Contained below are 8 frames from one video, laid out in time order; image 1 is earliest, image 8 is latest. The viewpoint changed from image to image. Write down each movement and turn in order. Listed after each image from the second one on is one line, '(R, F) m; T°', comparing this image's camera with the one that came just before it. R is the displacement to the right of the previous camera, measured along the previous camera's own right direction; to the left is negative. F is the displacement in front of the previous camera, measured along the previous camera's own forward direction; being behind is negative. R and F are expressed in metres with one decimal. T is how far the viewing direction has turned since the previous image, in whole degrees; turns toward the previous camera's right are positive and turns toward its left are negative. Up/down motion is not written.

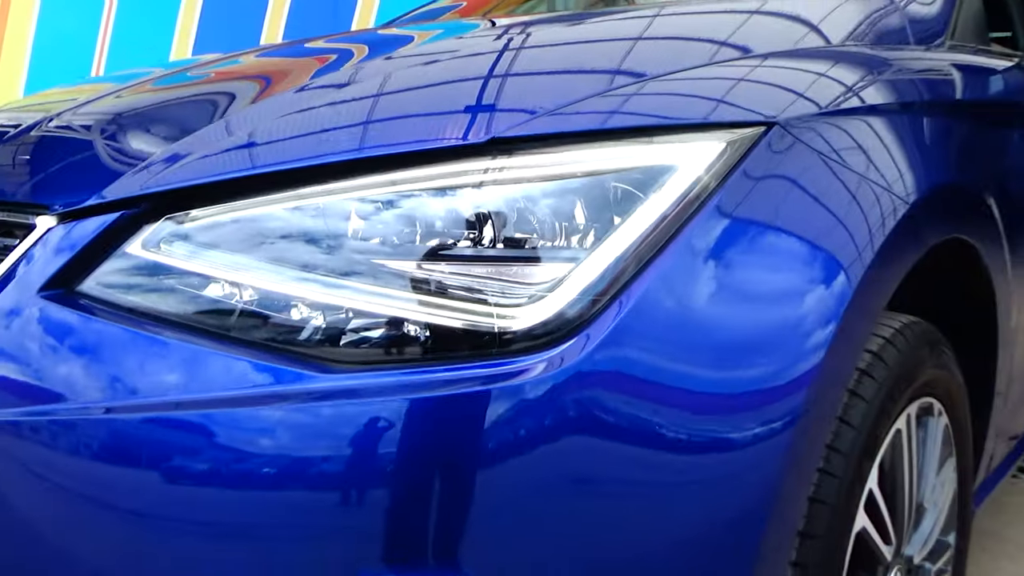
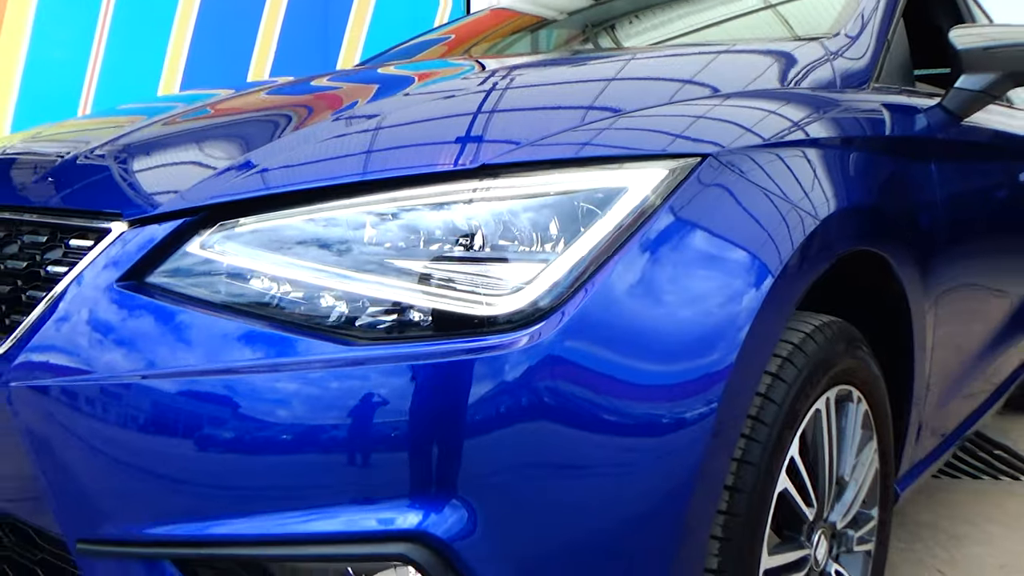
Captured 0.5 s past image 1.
(0.0, -0.2) m; +1°
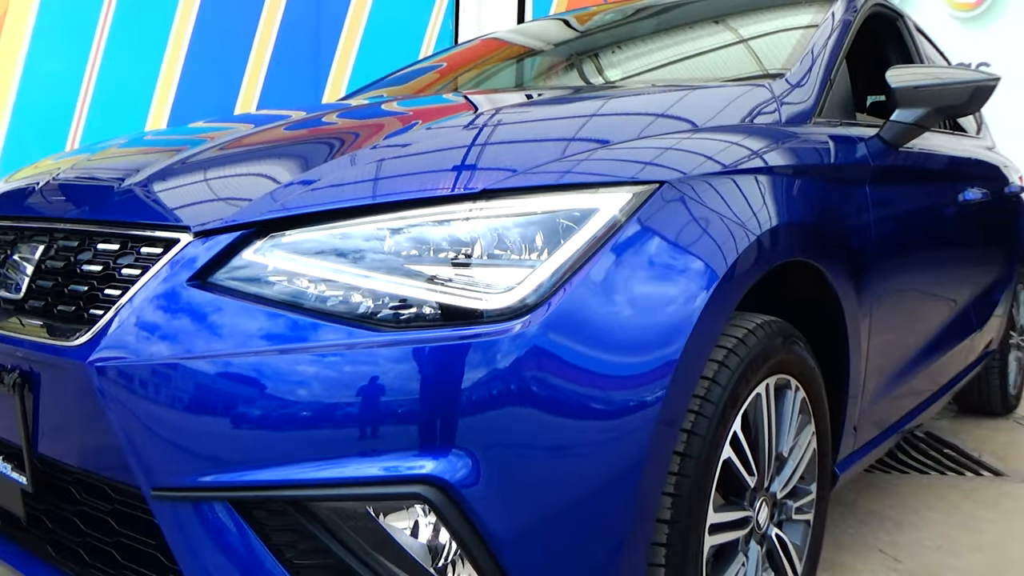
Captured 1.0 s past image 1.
(0.0, -0.2) m; +1°
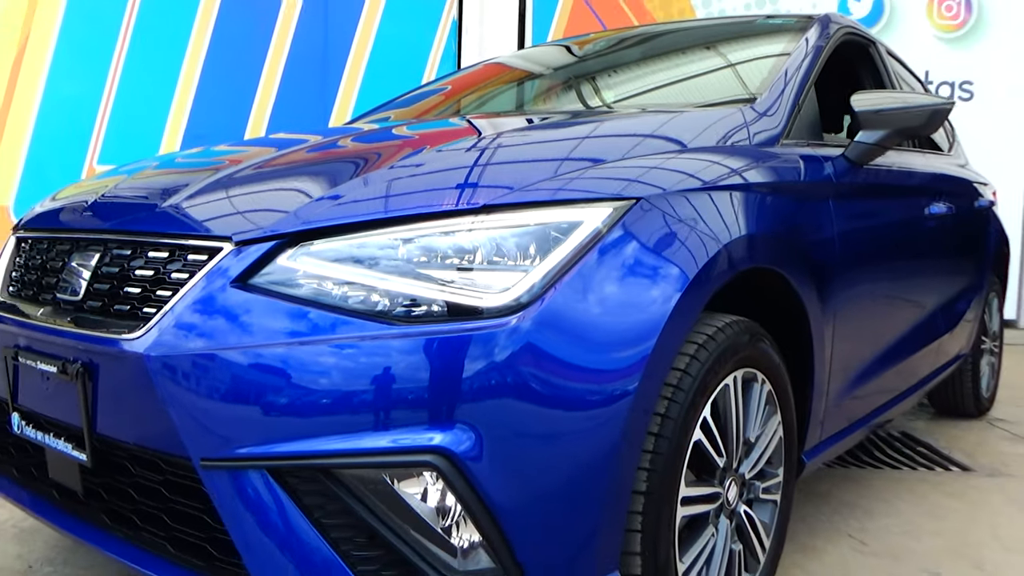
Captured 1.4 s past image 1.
(0.0, -0.2) m; 0°
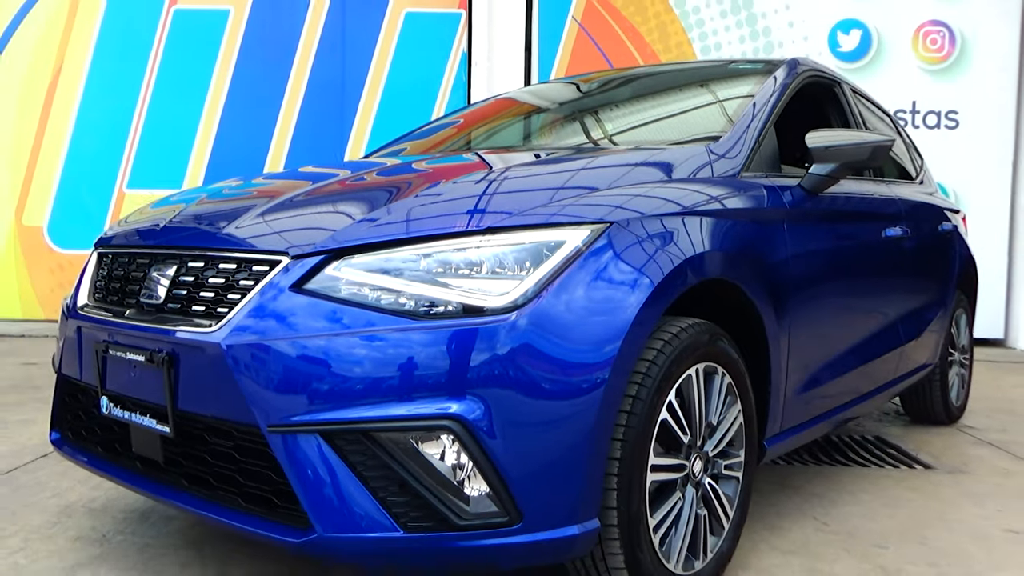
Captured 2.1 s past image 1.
(0.0, -0.3) m; -1°
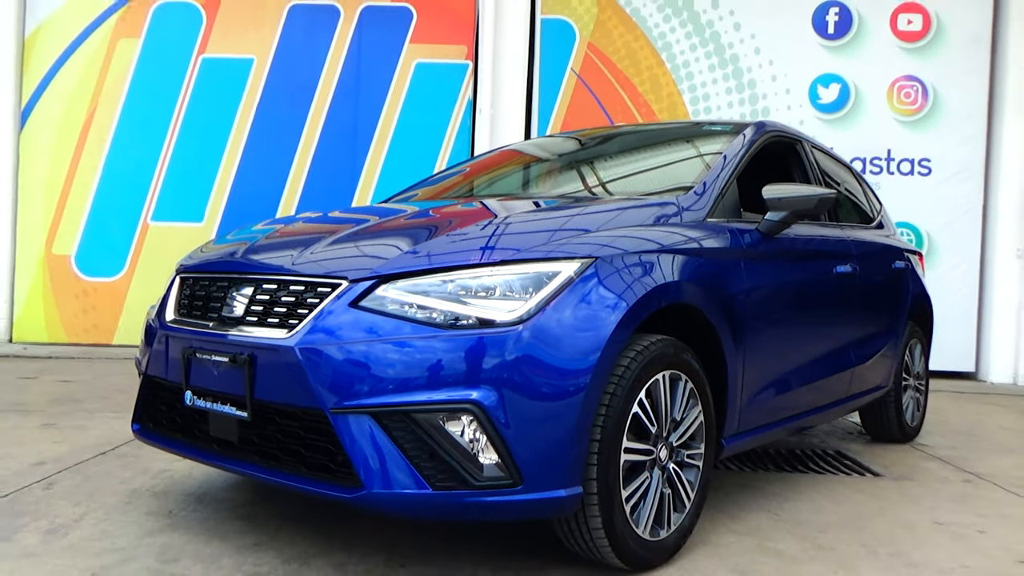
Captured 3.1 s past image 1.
(0.0, -0.5) m; 0°
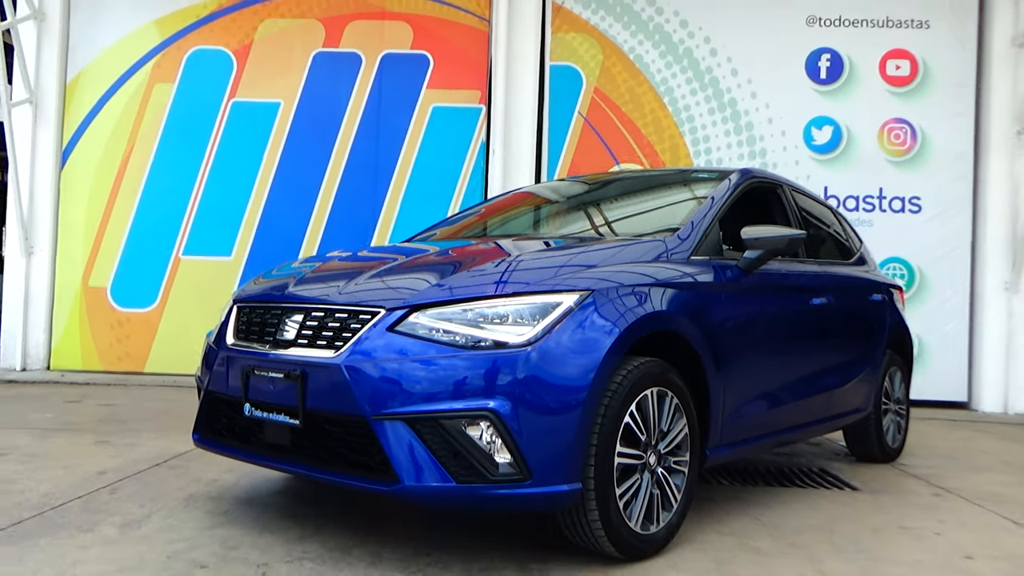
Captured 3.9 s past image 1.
(0.0, -0.4) m; -1°
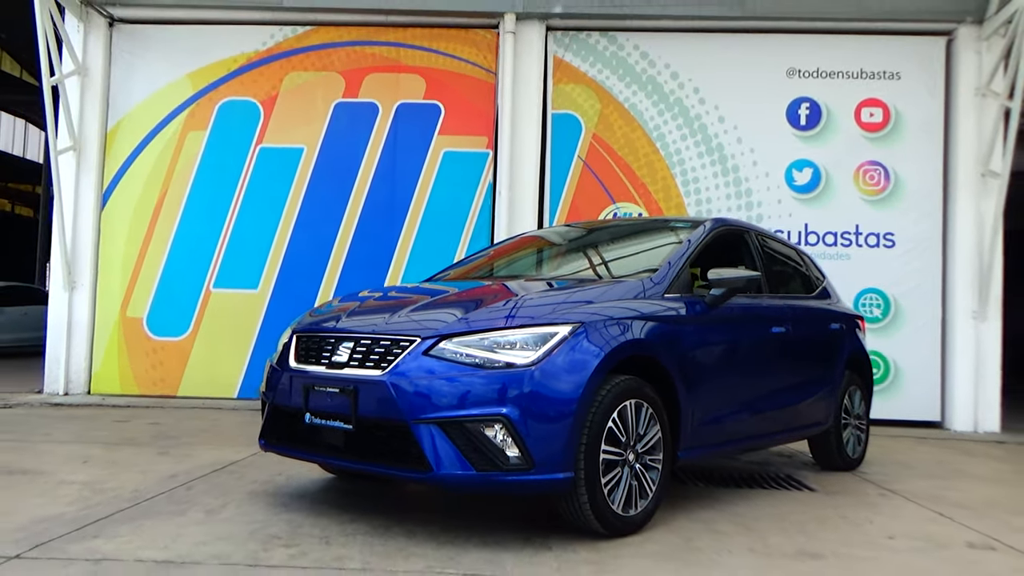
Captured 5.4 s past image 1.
(0.0, -0.7) m; 0°
